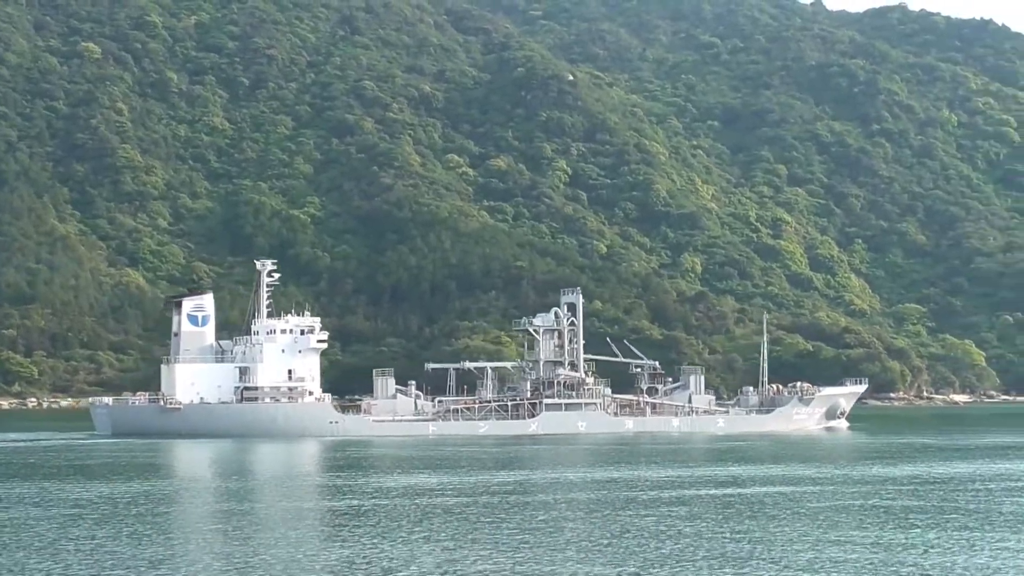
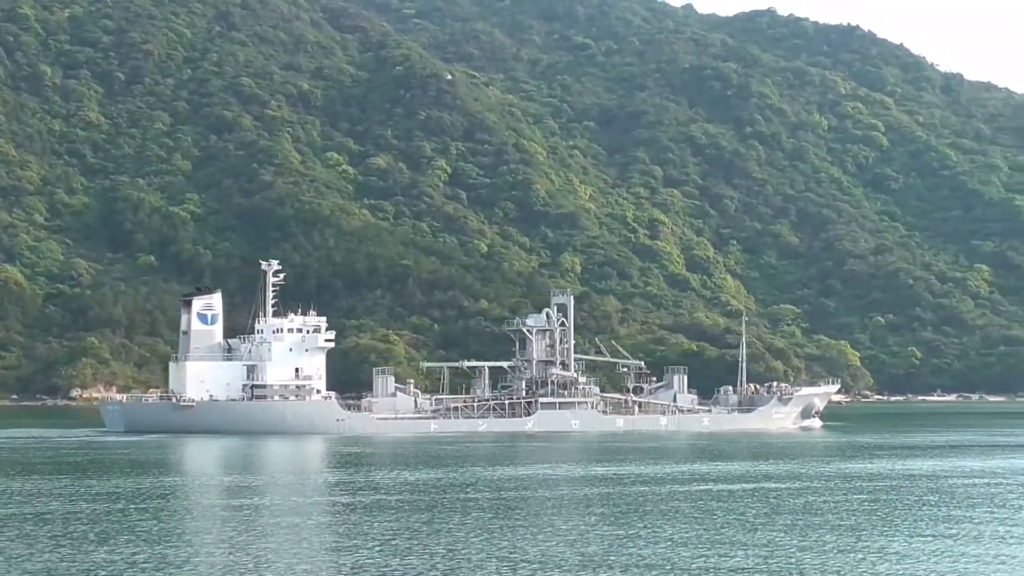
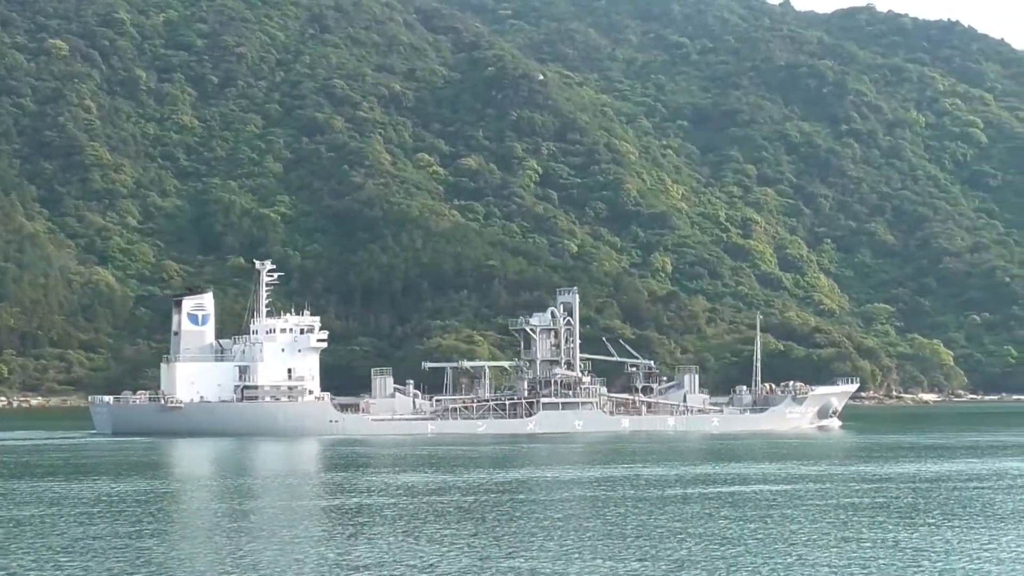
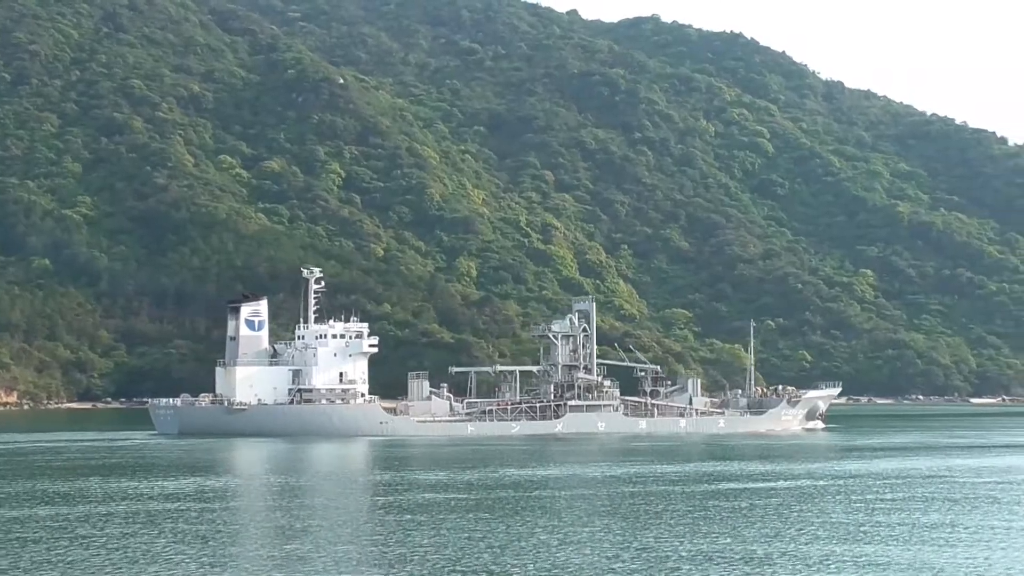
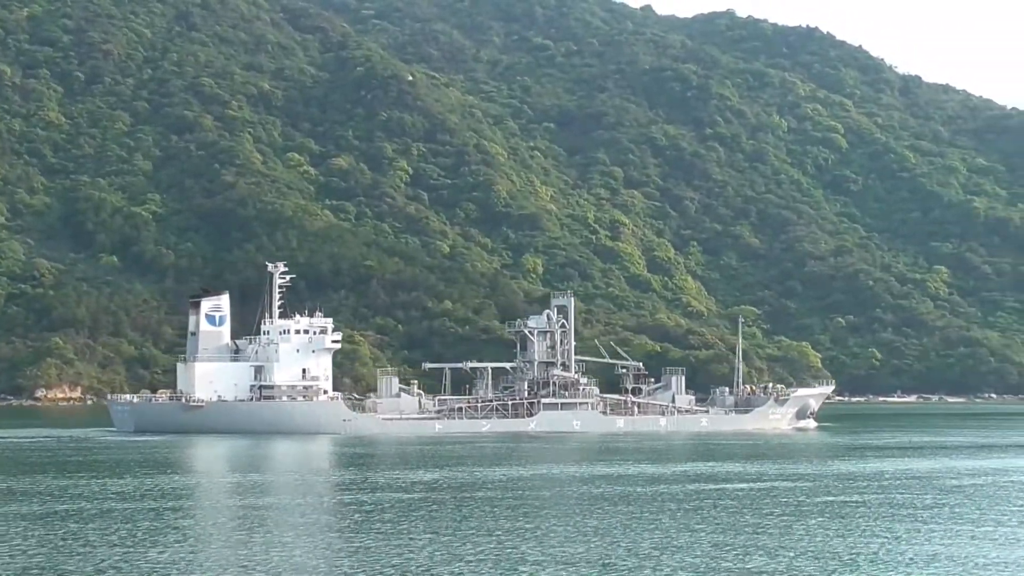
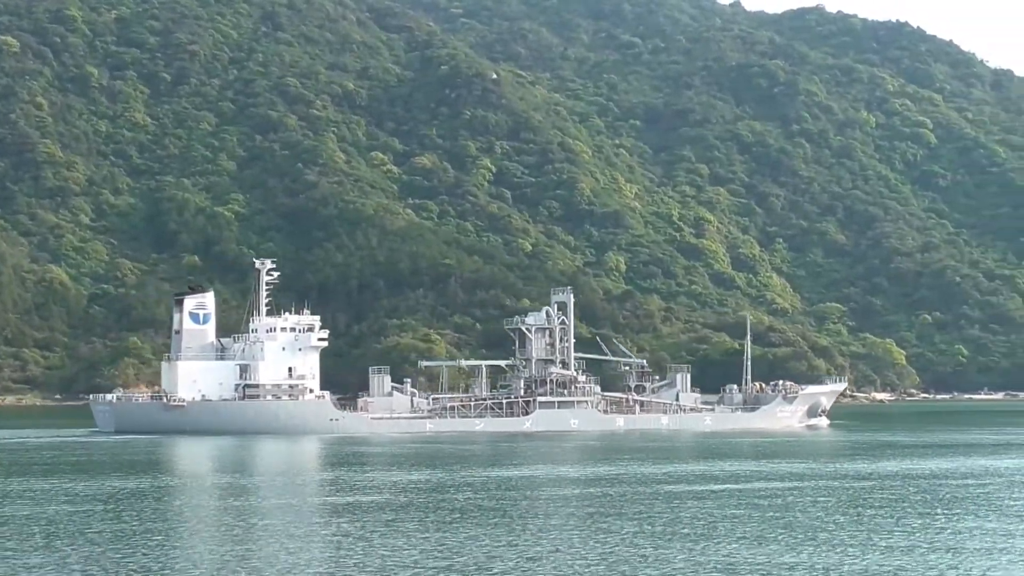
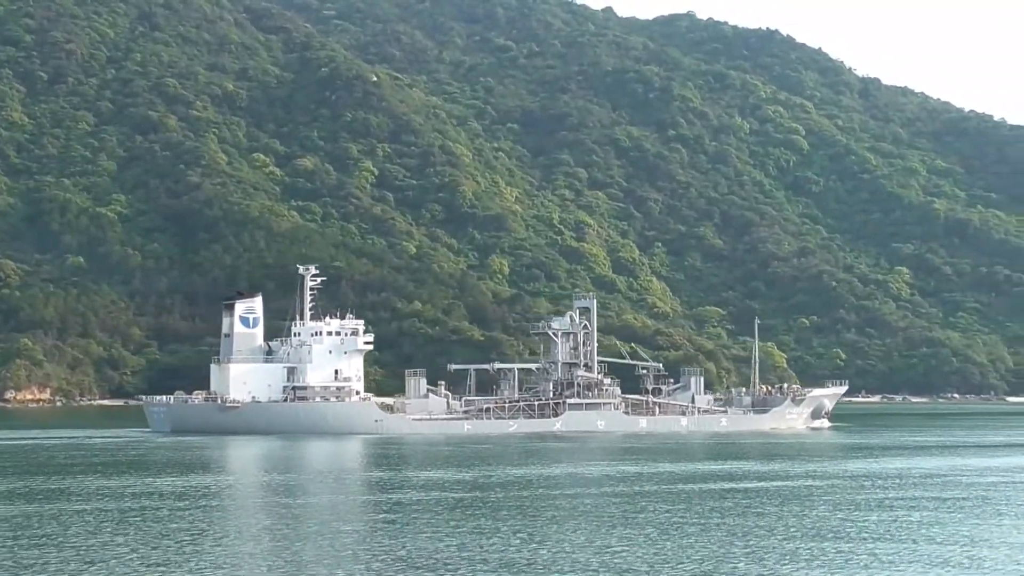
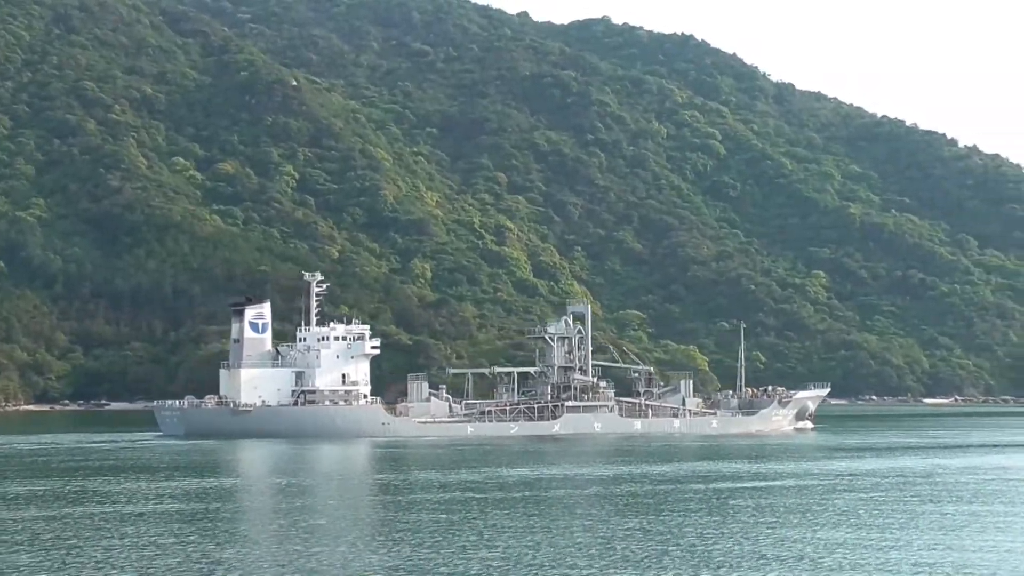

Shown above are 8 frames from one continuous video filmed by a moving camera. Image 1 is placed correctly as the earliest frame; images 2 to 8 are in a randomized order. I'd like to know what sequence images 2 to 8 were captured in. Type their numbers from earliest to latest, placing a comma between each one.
3, 6, 2, 5, 7, 4, 8
